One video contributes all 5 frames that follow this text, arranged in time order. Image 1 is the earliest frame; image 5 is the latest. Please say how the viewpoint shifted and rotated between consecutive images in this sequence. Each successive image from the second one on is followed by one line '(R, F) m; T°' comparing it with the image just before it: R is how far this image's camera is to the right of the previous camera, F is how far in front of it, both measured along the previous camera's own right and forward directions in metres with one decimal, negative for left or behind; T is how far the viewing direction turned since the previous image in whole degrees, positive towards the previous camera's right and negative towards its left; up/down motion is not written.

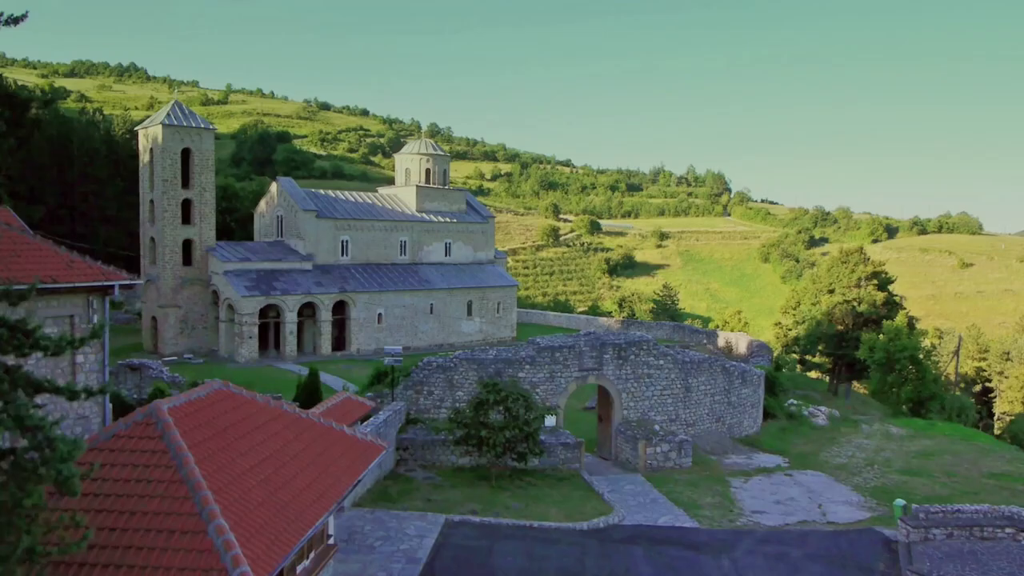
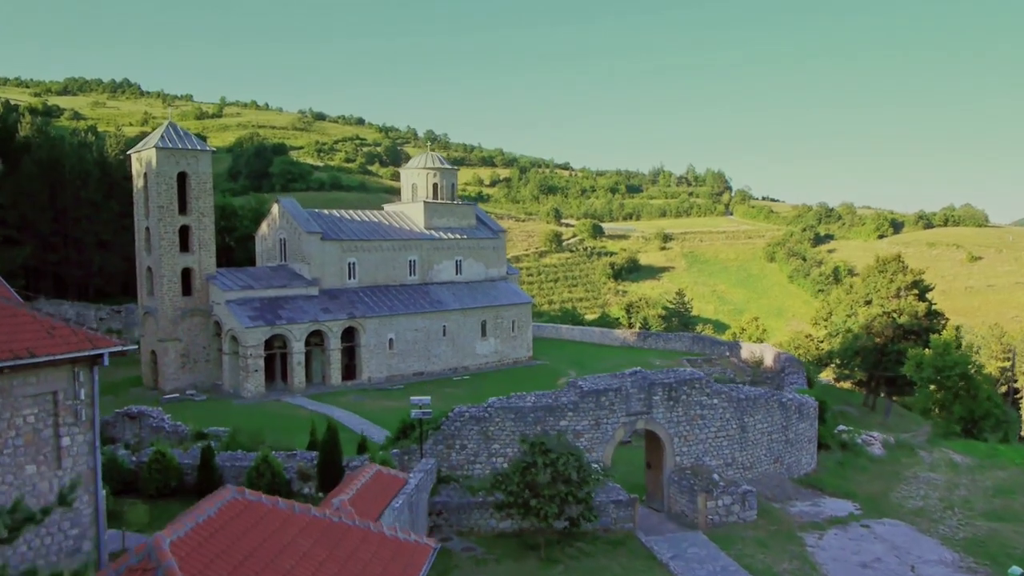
(-0.7, +1.8) m; 0°
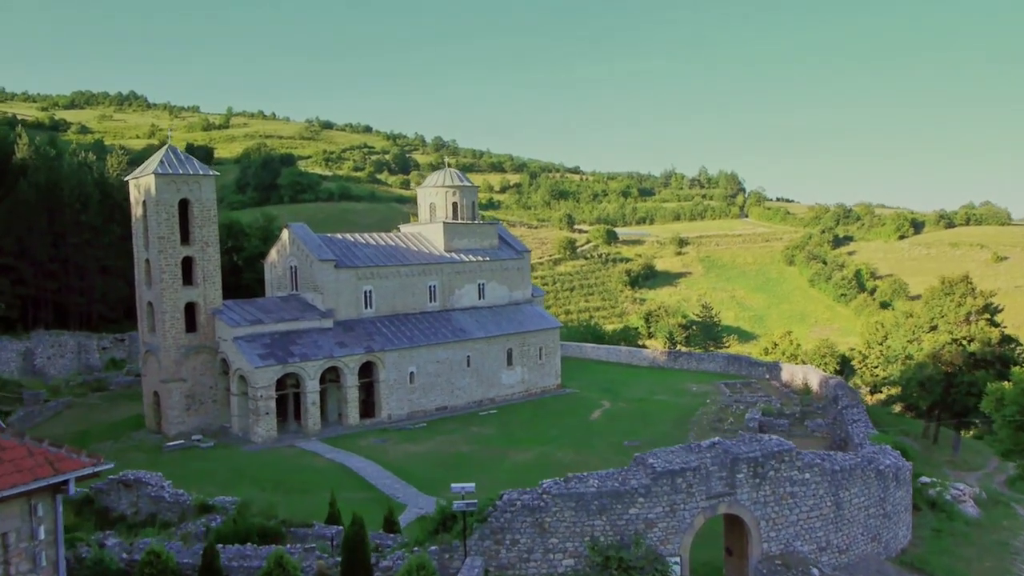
(-0.7, +2.6) m; -1°
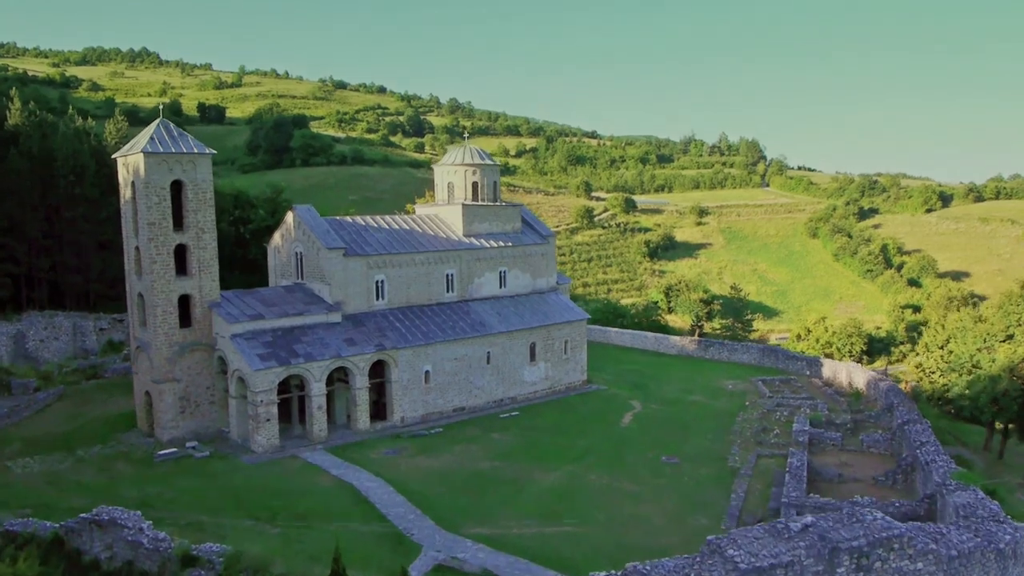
(-0.5, +2.9) m; -1°
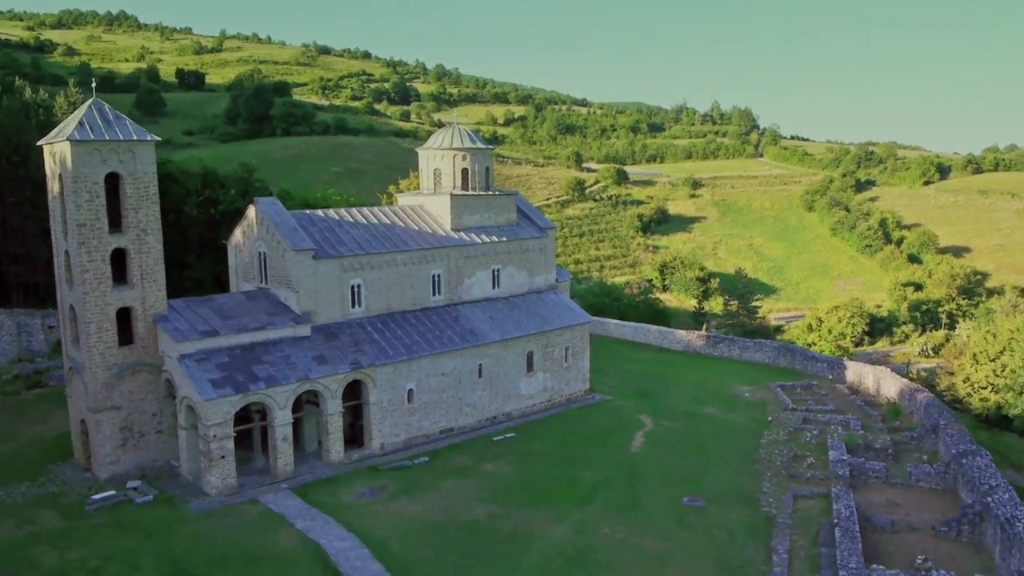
(-0.3, +3.9) m; +1°
